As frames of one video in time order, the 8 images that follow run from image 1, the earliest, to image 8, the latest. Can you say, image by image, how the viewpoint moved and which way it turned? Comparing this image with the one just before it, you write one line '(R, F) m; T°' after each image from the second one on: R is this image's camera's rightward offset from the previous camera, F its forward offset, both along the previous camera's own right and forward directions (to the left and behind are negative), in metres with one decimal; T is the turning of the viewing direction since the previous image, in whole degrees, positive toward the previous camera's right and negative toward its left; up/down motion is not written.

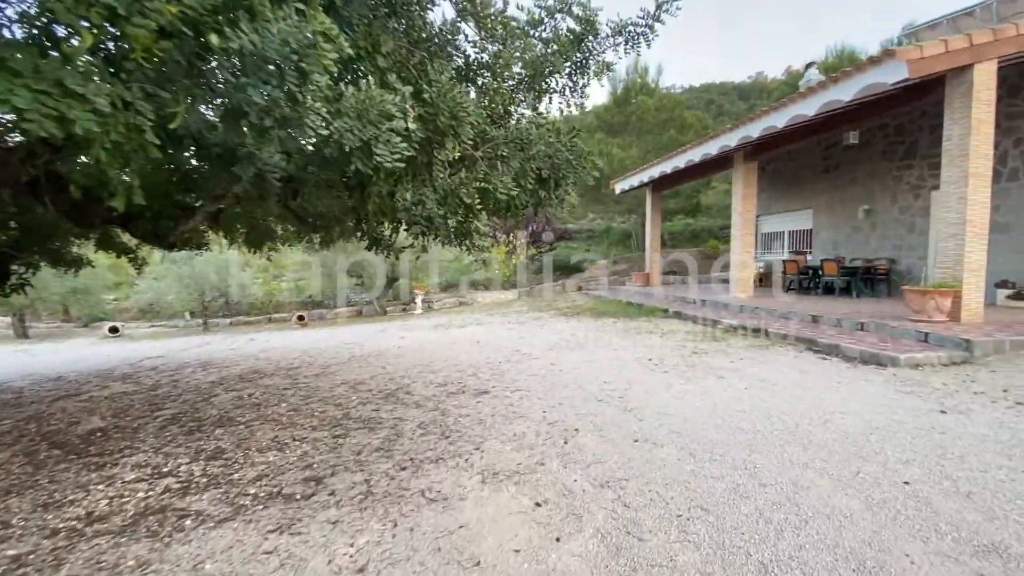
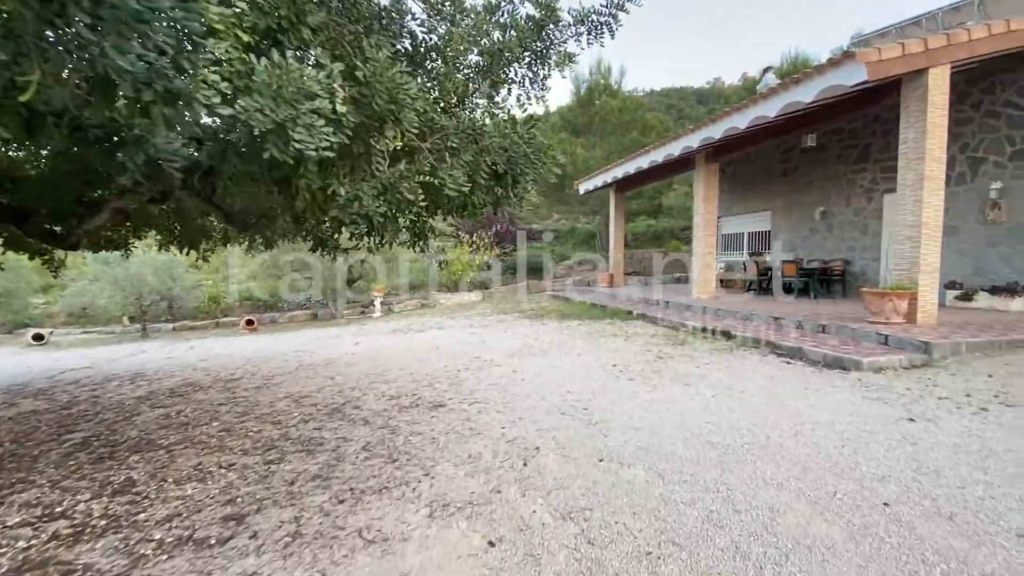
(+0.1, +0.3) m; +4°
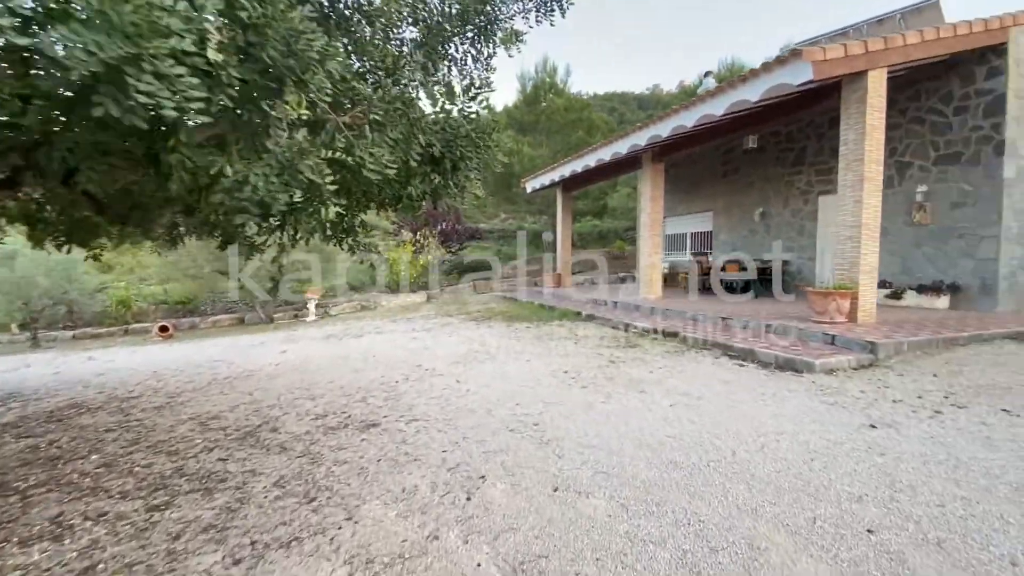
(0.0, +0.4) m; +6°
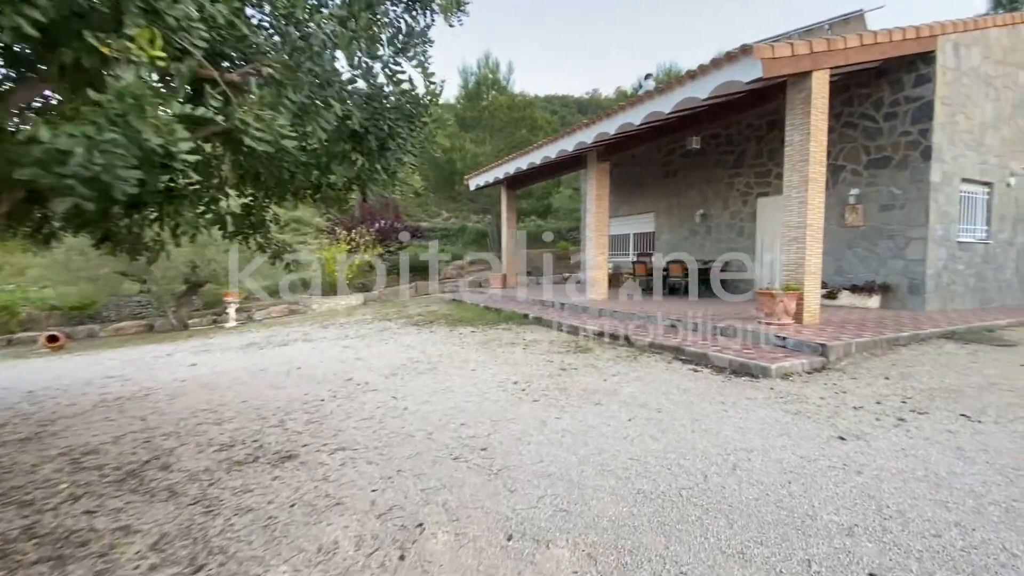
(0.0, +0.5) m; +7°
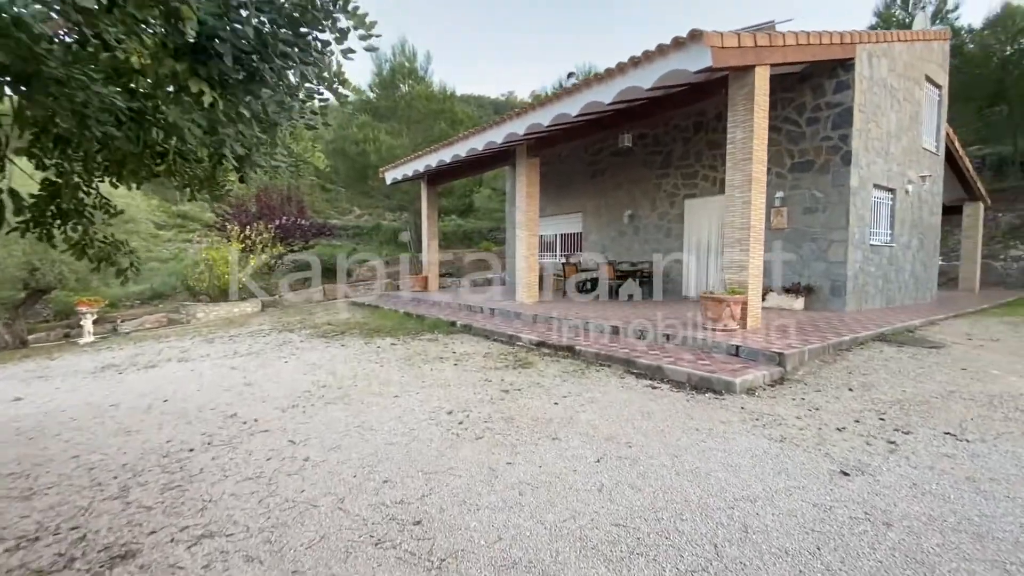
(-0.1, +0.8) m; +10°
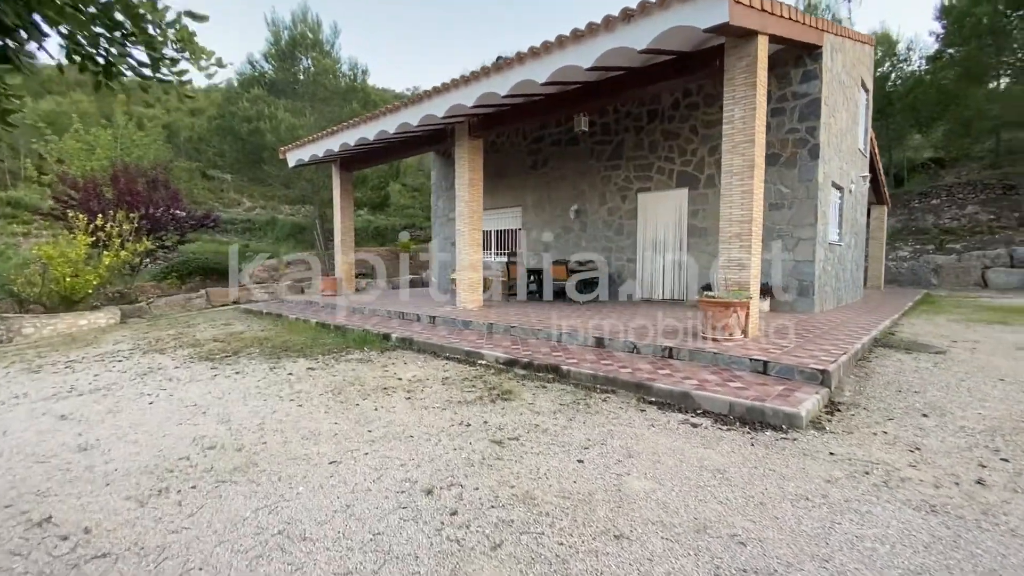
(-0.6, +1.3) m; +11°
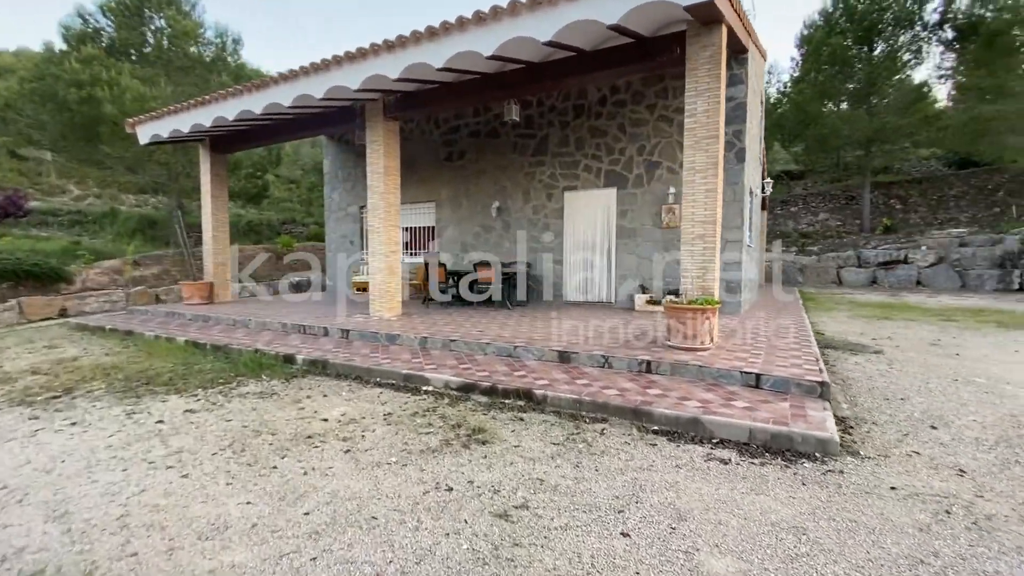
(-0.6, +0.9) m; +13°
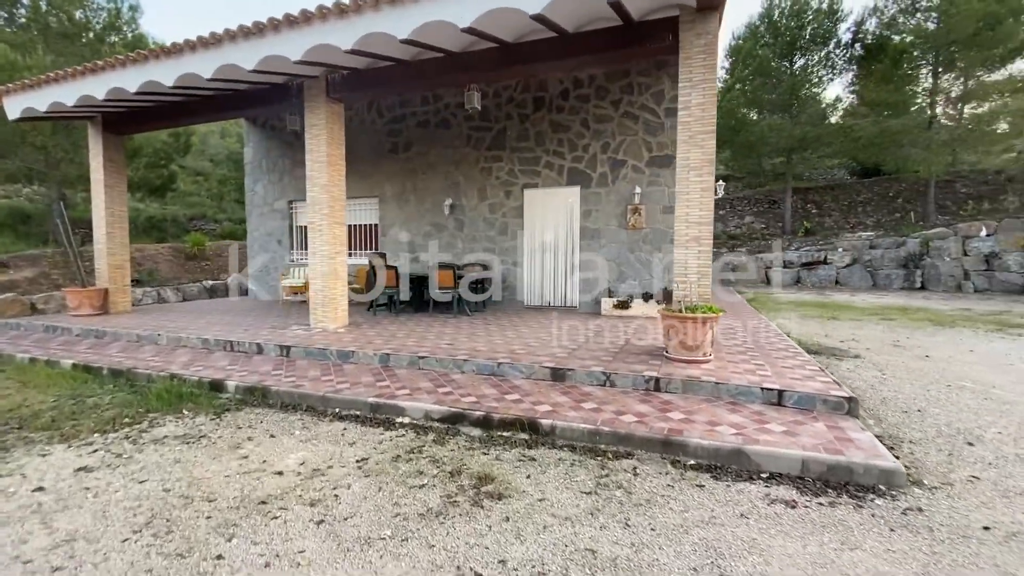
(-0.5, +0.6) m; +8°
